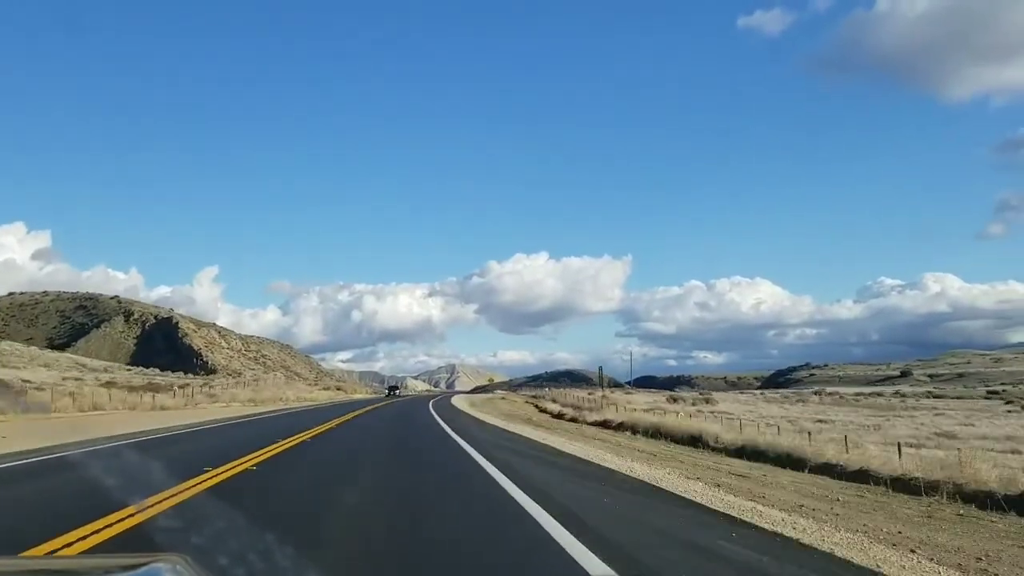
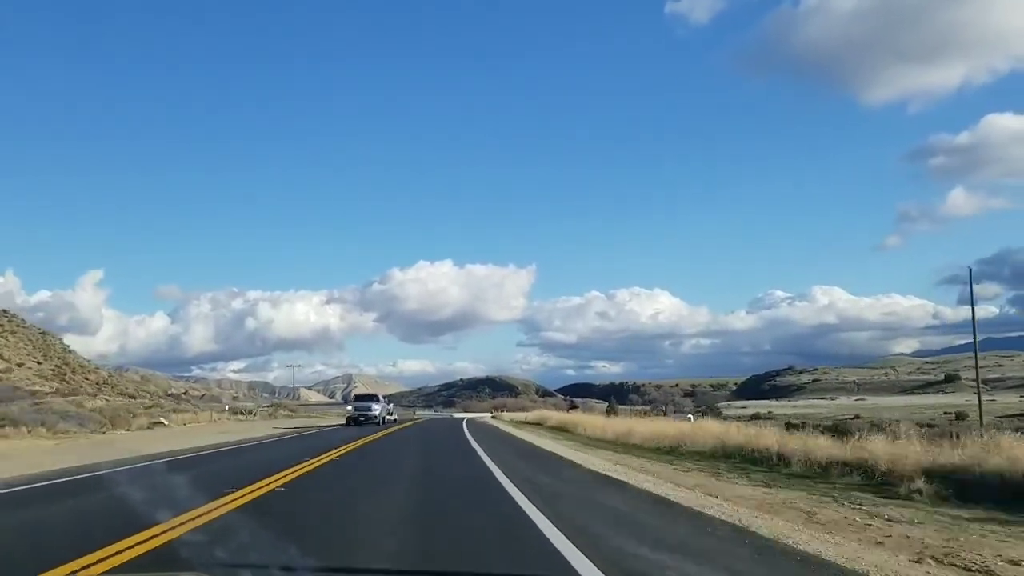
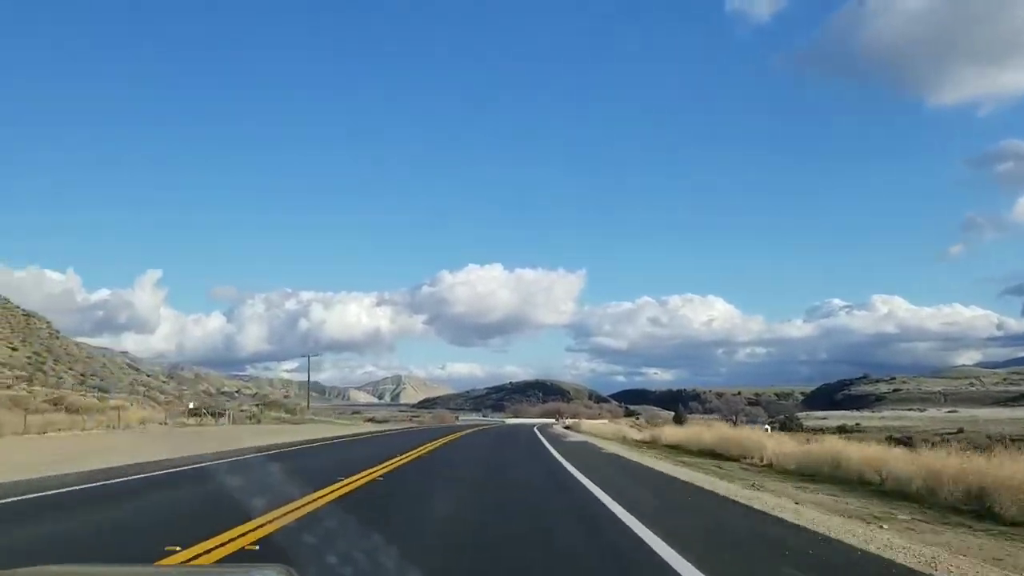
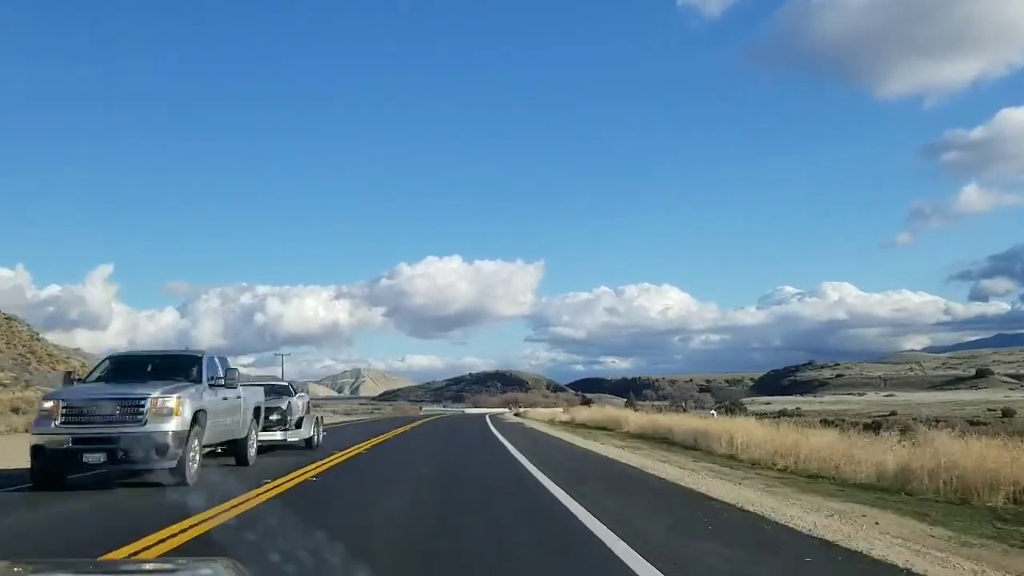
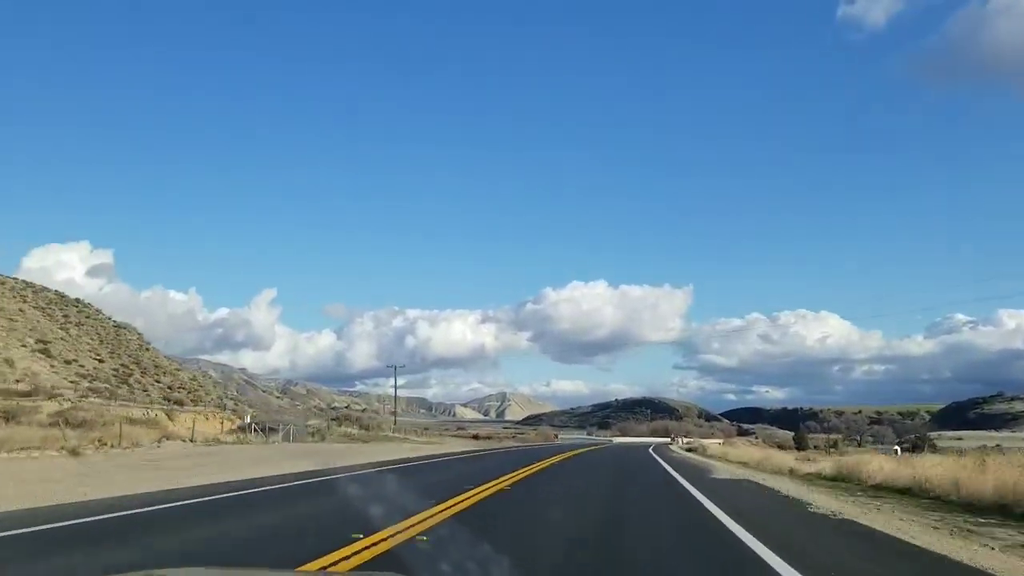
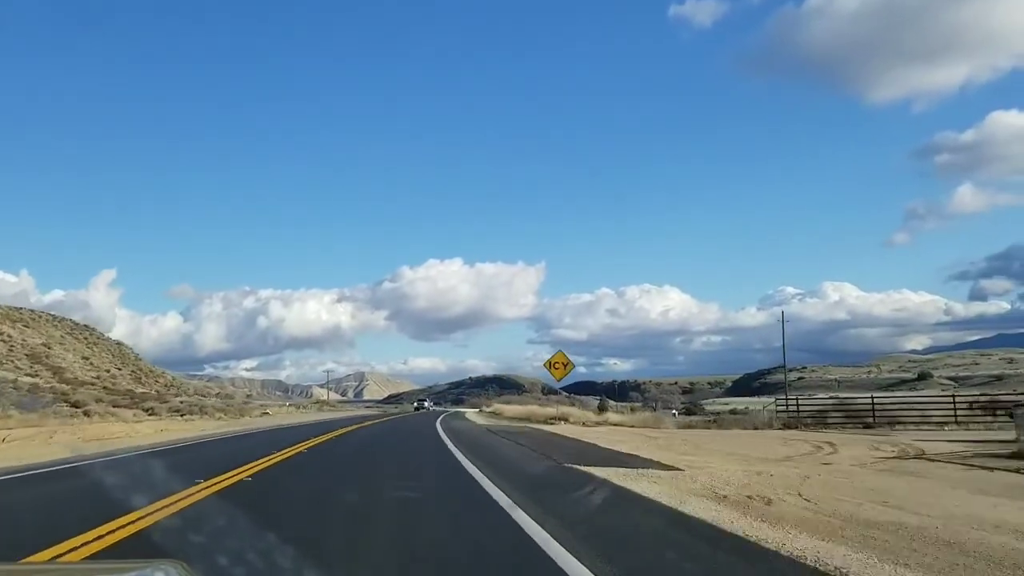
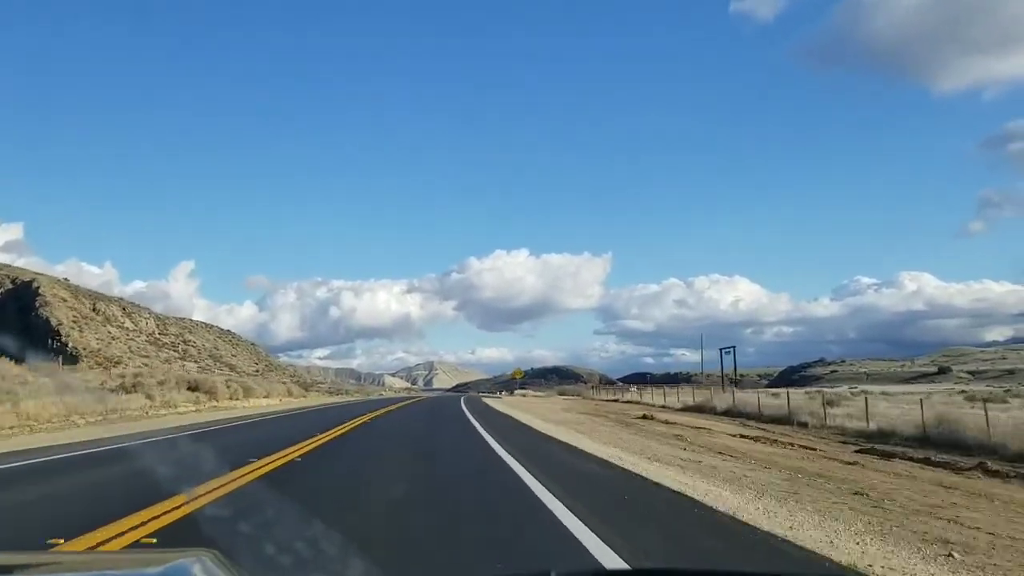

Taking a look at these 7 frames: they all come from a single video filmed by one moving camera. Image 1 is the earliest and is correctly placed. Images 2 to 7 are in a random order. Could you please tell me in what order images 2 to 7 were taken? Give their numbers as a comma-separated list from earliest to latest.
7, 6, 2, 4, 3, 5
